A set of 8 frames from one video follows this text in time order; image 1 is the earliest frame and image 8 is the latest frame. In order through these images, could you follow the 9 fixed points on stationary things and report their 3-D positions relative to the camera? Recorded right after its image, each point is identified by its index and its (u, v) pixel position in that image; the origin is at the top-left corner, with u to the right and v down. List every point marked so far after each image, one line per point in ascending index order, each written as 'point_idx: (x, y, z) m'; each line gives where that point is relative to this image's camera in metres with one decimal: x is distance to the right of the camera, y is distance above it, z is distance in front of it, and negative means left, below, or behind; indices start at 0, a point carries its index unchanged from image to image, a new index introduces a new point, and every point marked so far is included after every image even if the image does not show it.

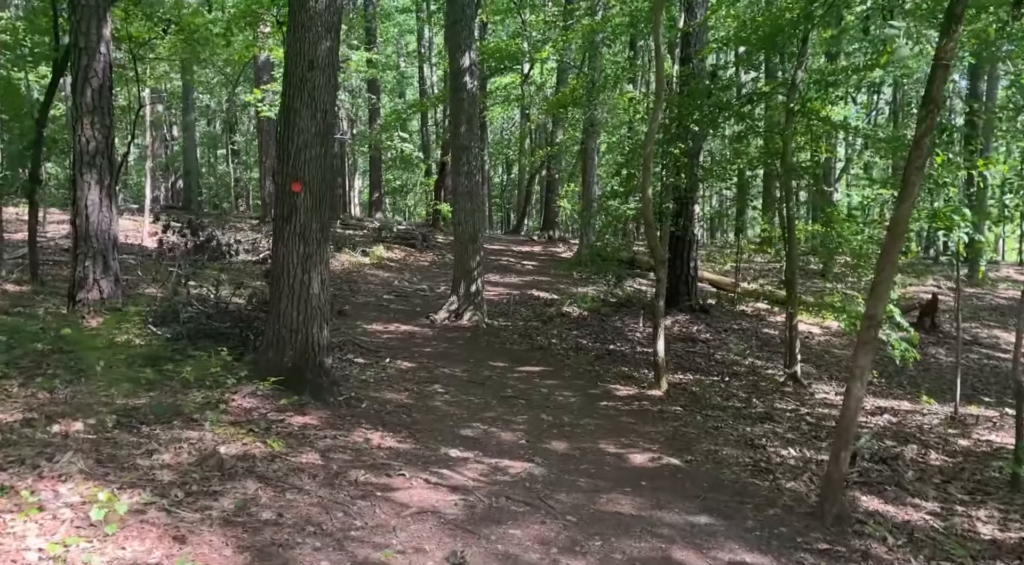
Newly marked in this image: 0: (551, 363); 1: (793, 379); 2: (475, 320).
0: (+0.5, -1.1, +12.1) m
1: (+3.9, -1.3, +12.7) m
2: (-0.6, -0.6, +15.6) m
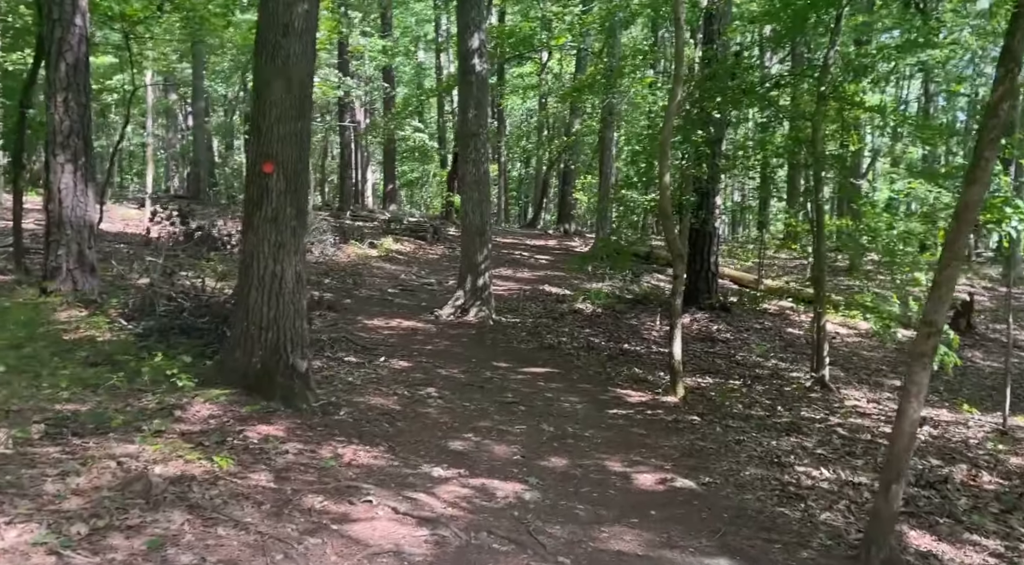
0: (+0.6, -1.0, +11.3) m
1: (+4.0, -1.3, +11.8) m
2: (-0.5, -0.5, +14.8) m
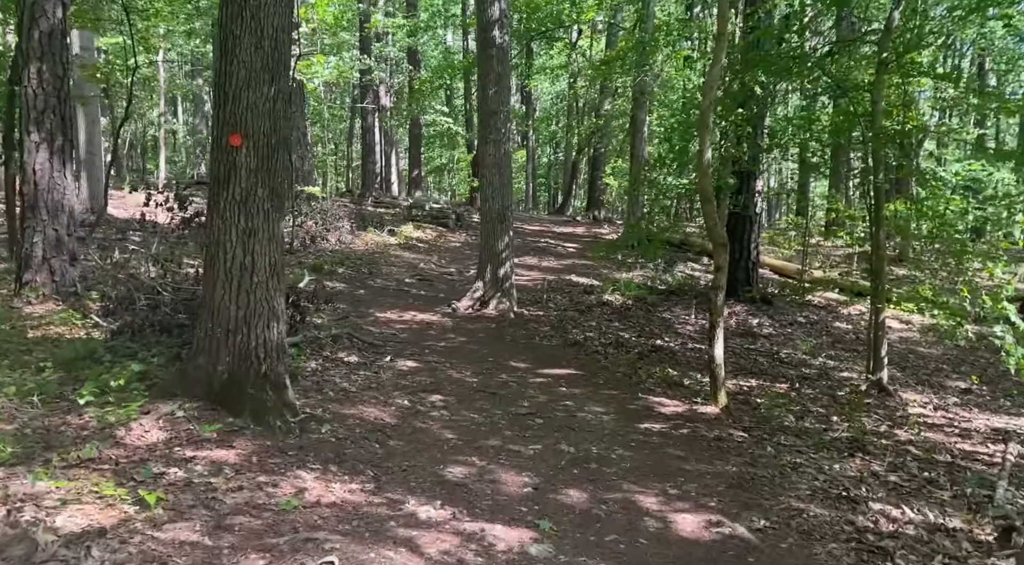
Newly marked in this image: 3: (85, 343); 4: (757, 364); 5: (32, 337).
0: (+0.8, -0.9, +10.1) m
1: (+4.2, -1.2, +10.6) m
2: (-0.1, -0.4, +13.7) m
3: (-3.6, -0.5, +7.8) m
4: (+3.0, -1.0, +11.4) m
5: (-4.1, -0.5, +7.9) m
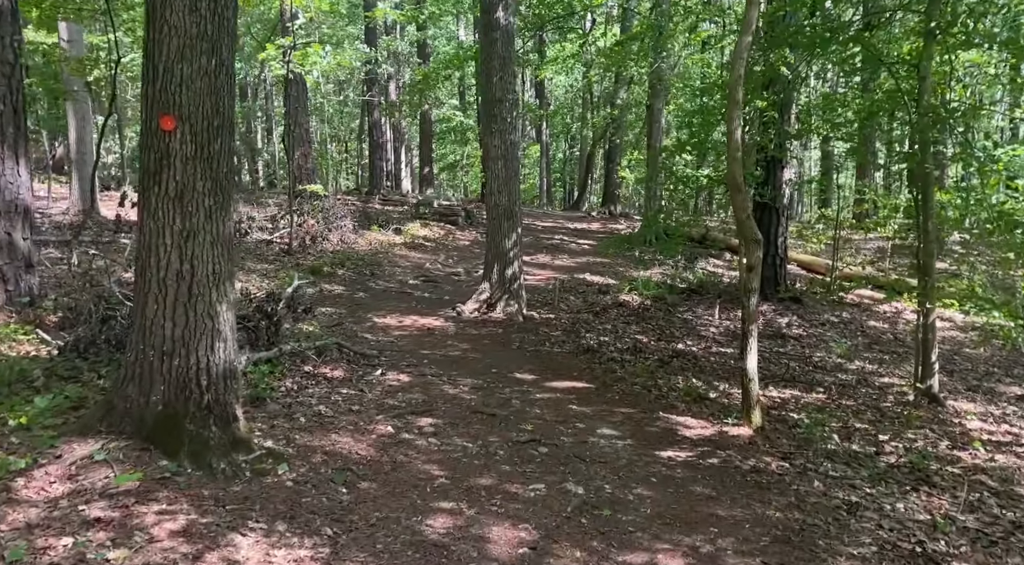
0: (+0.8, -0.9, +9.1) m
1: (+4.3, -1.2, +9.5) m
2: (0.0, -0.4, +12.7) m
3: (-3.6, -0.6, +6.9) m
4: (+3.1, -1.0, +10.4) m
5: (-4.1, -0.5, +7.0) m
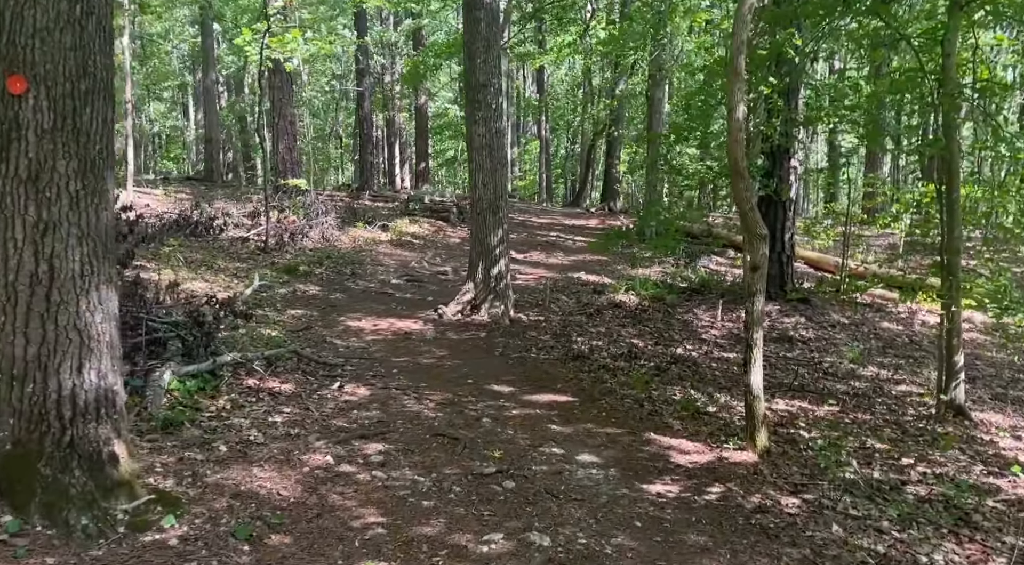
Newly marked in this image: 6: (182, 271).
0: (+0.6, -0.9, +8.1) m
1: (+4.1, -1.2, +8.5) m
2: (-0.2, -0.4, +11.7) m
3: (-3.8, -0.6, +5.9) m
4: (+2.9, -1.0, +9.4) m
5: (-4.3, -0.6, +6.0) m
6: (-4.5, +0.1, +12.6) m
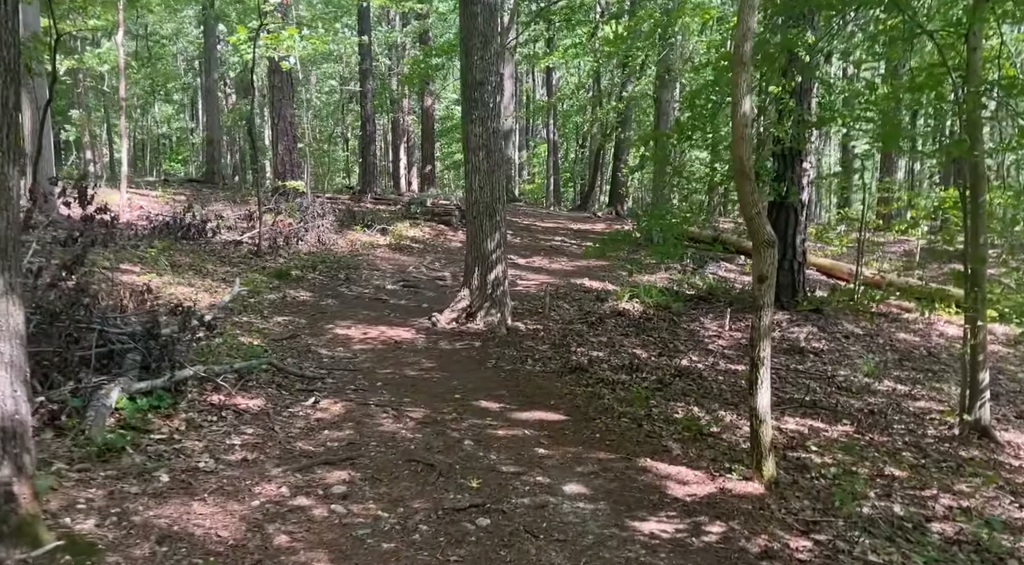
0: (+0.5, -1.0, +7.6) m
1: (+4.0, -1.3, +7.9) m
2: (-0.3, -0.5, +11.2) m
3: (-3.9, -0.7, +5.4) m
4: (+2.8, -1.1, +8.8) m
5: (-4.4, -0.6, +5.5) m
6: (-4.5, +0.1, +12.1) m
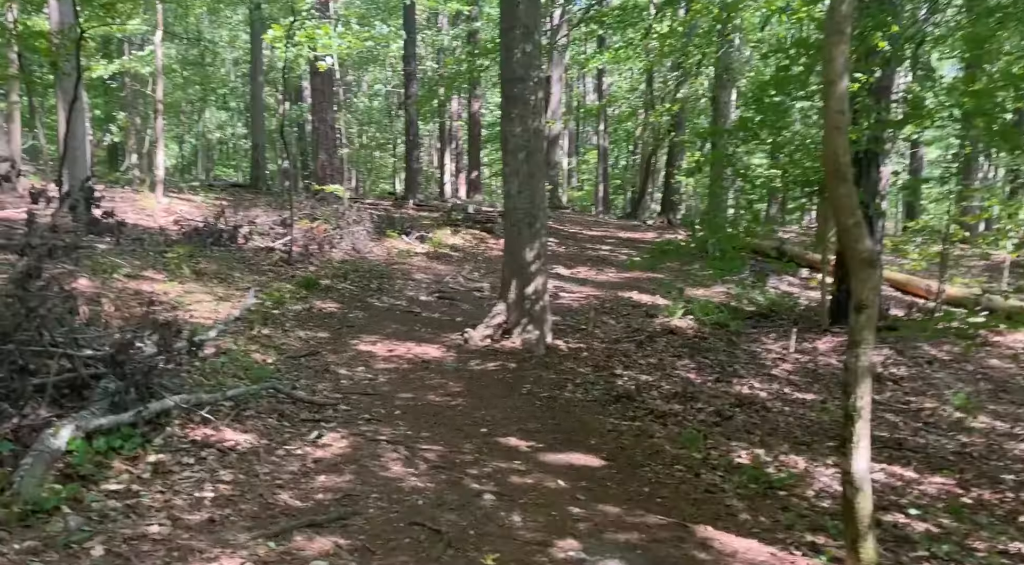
0: (+0.8, -1.1, +6.5) m
1: (+4.2, -1.4, +6.6) m
2: (+0.2, -0.6, +10.1) m
3: (-3.8, -0.7, +4.6) m
4: (+3.1, -1.3, +7.6) m
5: (-4.3, -0.7, +4.7) m
6: (-4.0, 0.0, +11.3) m
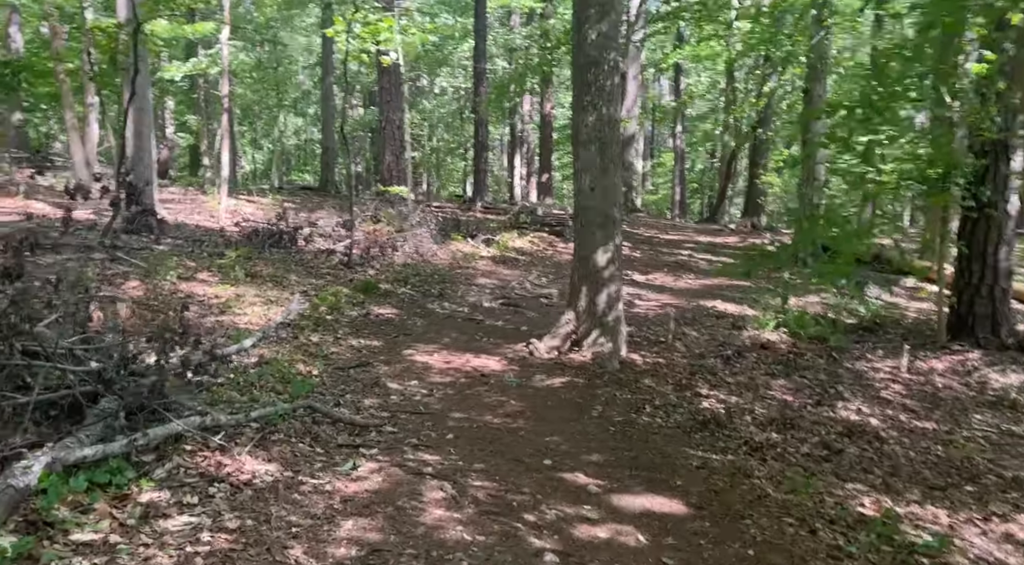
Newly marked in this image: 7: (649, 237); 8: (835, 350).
0: (+1.2, -1.2, +5.4) m
1: (+4.6, -1.5, +5.3) m
2: (+0.9, -0.7, +9.1) m
3: (-3.5, -0.7, +3.9) m
4: (+3.6, -1.3, +6.3) m
5: (-4.0, -0.7, +4.0) m
6: (-3.2, -0.1, +10.6) m
7: (+2.6, +0.9, +17.5) m
8: (+3.3, -0.7, +9.4) m
